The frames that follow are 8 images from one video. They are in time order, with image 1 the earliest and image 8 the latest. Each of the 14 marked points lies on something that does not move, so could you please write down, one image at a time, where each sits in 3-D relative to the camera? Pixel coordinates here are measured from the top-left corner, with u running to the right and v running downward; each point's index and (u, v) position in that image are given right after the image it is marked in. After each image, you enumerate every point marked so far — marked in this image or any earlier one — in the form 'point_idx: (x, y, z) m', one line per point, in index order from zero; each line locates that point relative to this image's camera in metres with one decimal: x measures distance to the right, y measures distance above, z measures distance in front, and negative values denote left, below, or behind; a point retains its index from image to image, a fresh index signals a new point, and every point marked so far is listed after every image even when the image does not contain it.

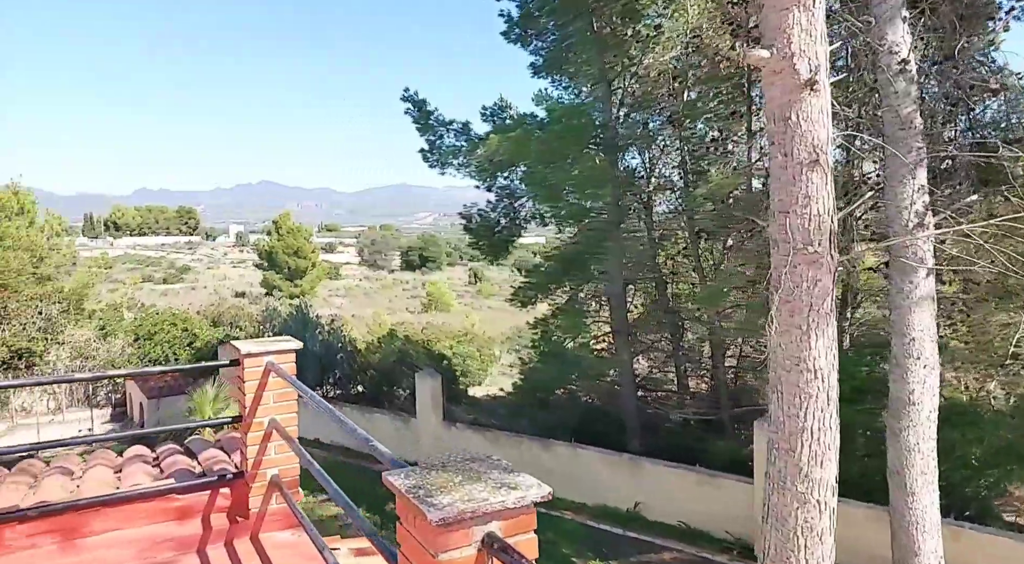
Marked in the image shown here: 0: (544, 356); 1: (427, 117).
0: (+0.6, -1.4, +11.9) m
1: (-1.5, +3.2, +12.4) m
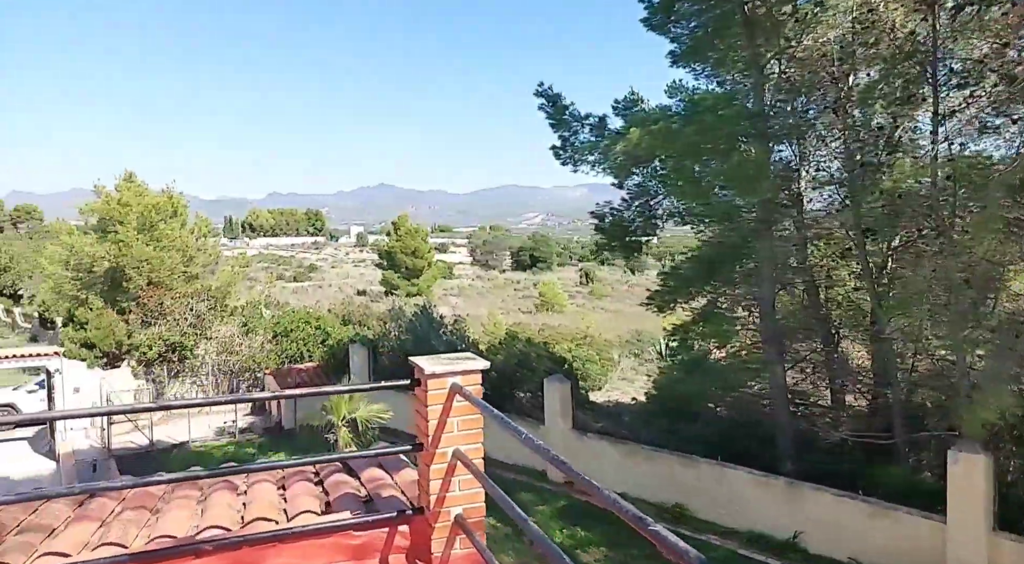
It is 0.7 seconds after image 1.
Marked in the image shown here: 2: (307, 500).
0: (+2.9, -1.5, +11.0) m
1: (+1.0, +3.2, +12.0) m
2: (-1.0, -1.1, +3.3) m
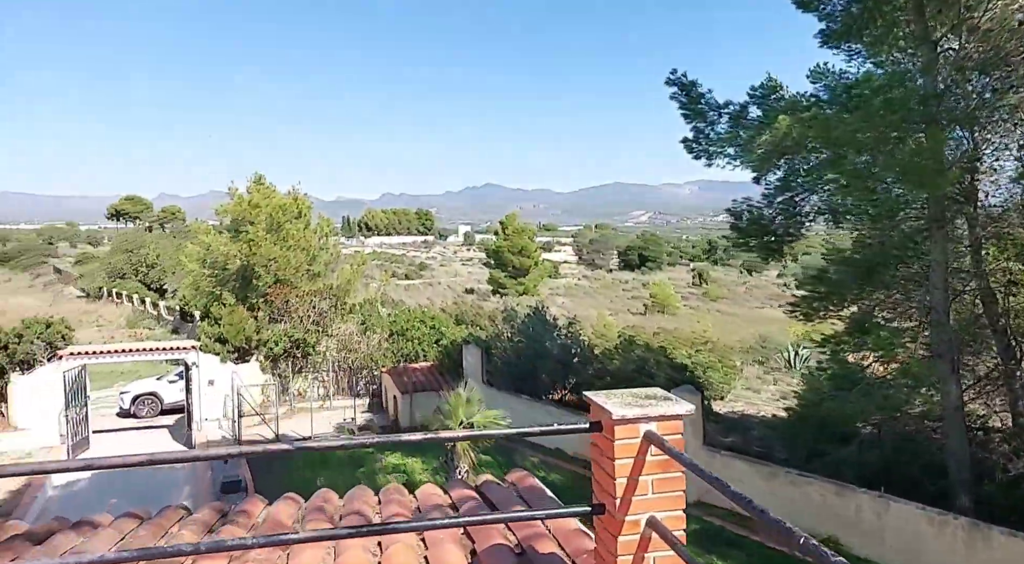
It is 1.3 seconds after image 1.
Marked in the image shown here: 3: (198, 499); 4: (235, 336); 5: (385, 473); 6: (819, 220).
0: (+4.9, -1.5, +9.9) m
1: (+3.1, +3.1, +11.0) m
2: (-0.3, -1.2, +2.8) m
3: (-5.2, -3.6, +10.7) m
4: (-7.1, -1.4, +16.7) m
5: (-2.3, -3.4, +11.8) m
6: (+4.8, +1.0, +10.2) m
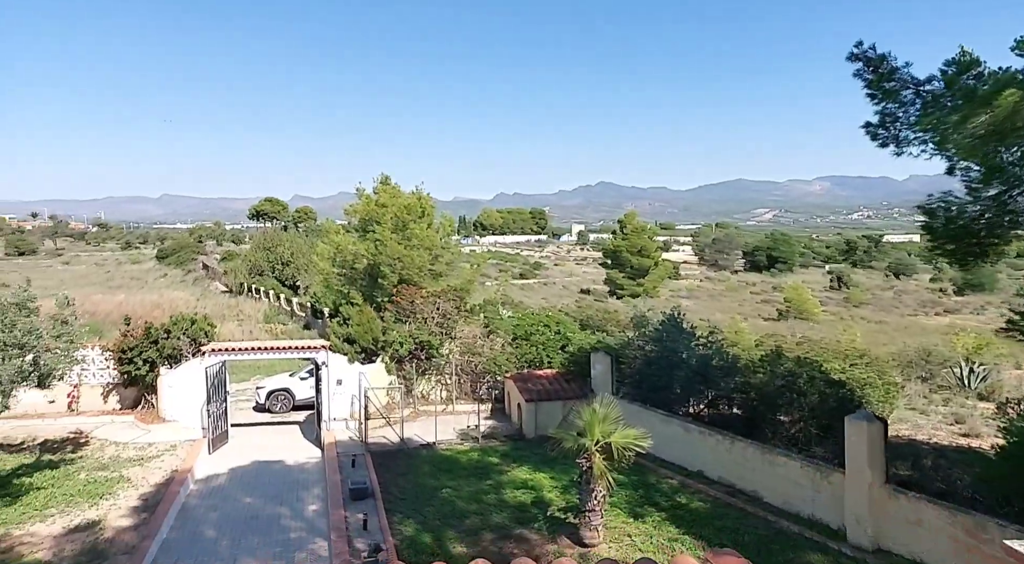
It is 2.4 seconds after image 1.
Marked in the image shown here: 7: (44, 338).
0: (+6.8, -1.7, +8.0) m
1: (+5.3, +3.0, +9.5) m
2: (+0.5, -1.2, +1.9) m
3: (-3.0, -3.6, +10.6) m
4: (-3.9, -1.4, +16.8) m
5: (0.0, -3.5, +11.1) m
6: (+6.8, +0.8, +8.4) m
7: (-7.1, -0.8, +9.8) m
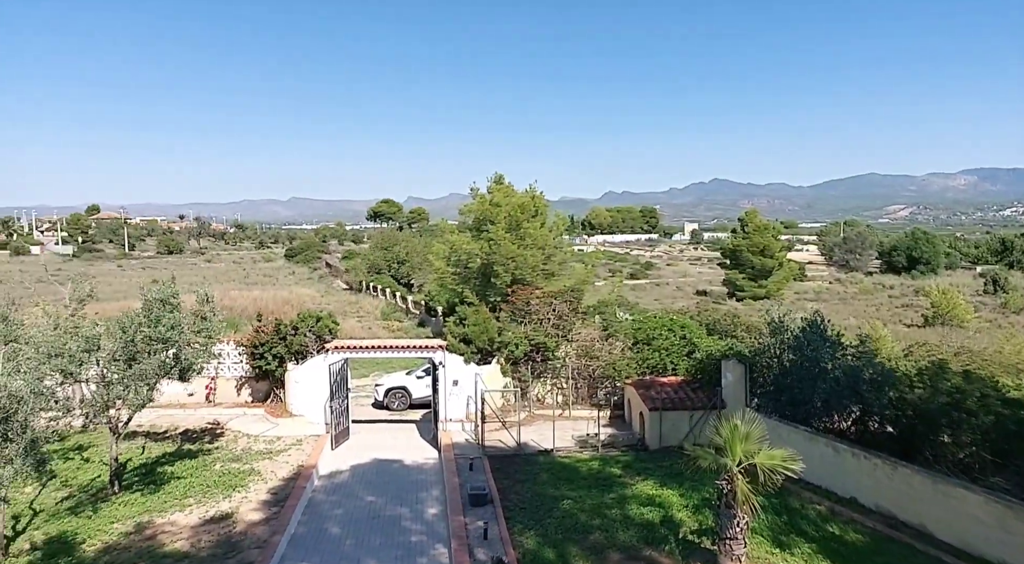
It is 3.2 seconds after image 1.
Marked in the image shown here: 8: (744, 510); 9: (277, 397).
0: (+8.2, -1.8, +6.2) m
1: (+7.1, +2.9, +7.9) m
2: (+1.0, -1.3, +1.2) m
3: (-1.0, -3.6, +10.3) m
4: (-0.8, -1.4, +16.6) m
5: (+2.0, -3.5, +10.4) m
6: (+8.3, +0.7, +6.5) m
7: (-5.2, -0.8, +10.2) m
8: (+2.9, -2.8, +8.1) m
9: (-5.6, -2.7, +15.4) m
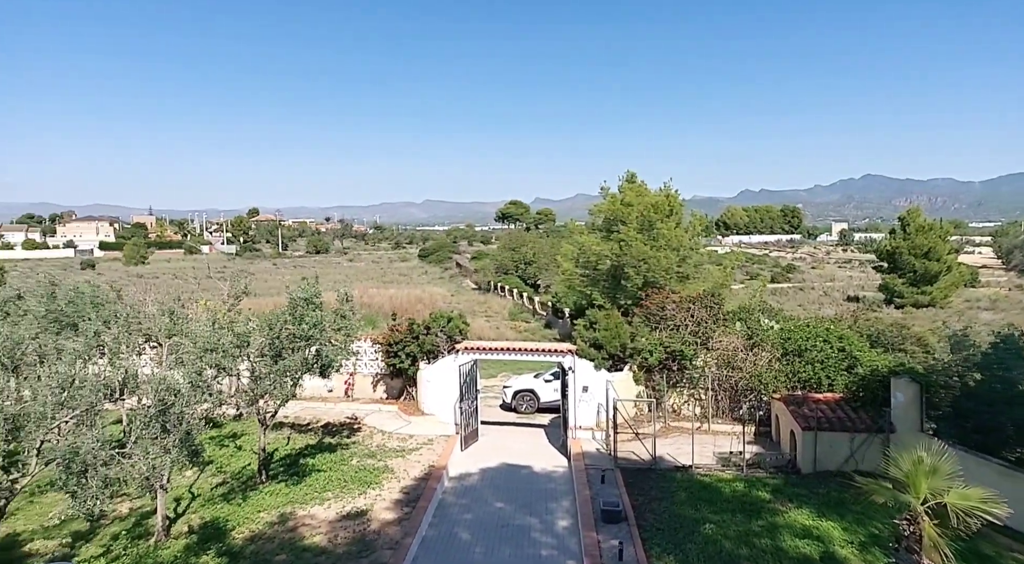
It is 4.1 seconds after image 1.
0: (+9.3, -1.9, +4.0) m
1: (+8.6, +2.8, +5.9) m
2: (+1.3, -1.3, +0.5) m
3: (+1.0, -3.6, +9.8) m
4: (+2.4, -1.5, +16.0) m
5: (+4.0, -3.6, +9.3) m
6: (+9.5, +0.6, +4.3) m
7: (-3.0, -0.8, +10.5) m
8: (+4.4, -2.9, +6.9) m
9: (-2.5, -2.7, +15.7) m
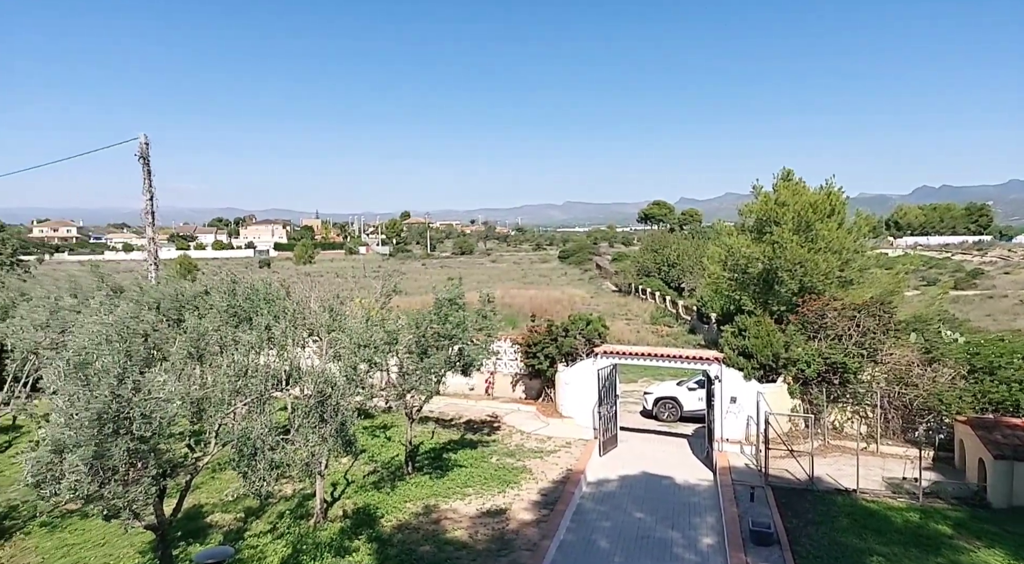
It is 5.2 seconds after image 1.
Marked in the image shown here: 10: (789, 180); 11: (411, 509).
0: (+9.9, -2.1, +1.8) m
1: (+9.7, +2.6, +3.8) m
2: (+1.4, -1.3, +0.1) m
3: (+3.1, -3.7, +9.3) m
4: (+5.8, -1.6, +15.0) m
5: (+5.9, -3.7, +8.1) m
6: (+10.2, +0.4, +2.1) m
7: (-0.7, -0.8, +10.8) m
8: (+5.8, -3.0, +5.6) m
9: (+0.9, -2.8, +15.7) m
10: (+8.6, +3.2, +19.9) m
11: (-1.5, -3.3, +9.4) m
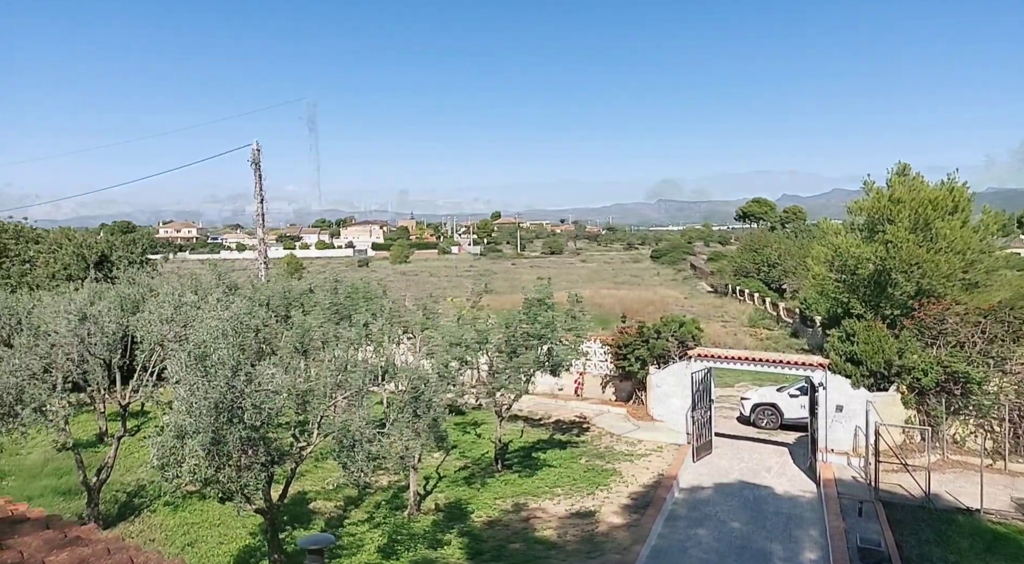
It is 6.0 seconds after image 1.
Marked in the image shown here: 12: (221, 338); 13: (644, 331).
0: (+10.1, -2.1, +0.4) m
1: (+10.1, +2.5, +2.4) m
2: (+1.4, -1.4, -0.1) m
3: (+4.3, -3.7, +8.8) m
4: (+7.8, -1.6, +14.0) m
5: (+6.9, -3.7, +7.2) m
6: (+10.4, +0.4, +0.6) m
7: (+0.8, -0.8, +10.8) m
8: (+6.5, -3.1, +4.8) m
9: (+3.1, -2.8, +15.4) m
10: (+11.3, +3.1, +18.6) m
11: (-0.2, -3.3, +9.5) m
12: (-3.1, -0.6, +6.8) m
13: (+3.1, -1.1, +15.2) m
